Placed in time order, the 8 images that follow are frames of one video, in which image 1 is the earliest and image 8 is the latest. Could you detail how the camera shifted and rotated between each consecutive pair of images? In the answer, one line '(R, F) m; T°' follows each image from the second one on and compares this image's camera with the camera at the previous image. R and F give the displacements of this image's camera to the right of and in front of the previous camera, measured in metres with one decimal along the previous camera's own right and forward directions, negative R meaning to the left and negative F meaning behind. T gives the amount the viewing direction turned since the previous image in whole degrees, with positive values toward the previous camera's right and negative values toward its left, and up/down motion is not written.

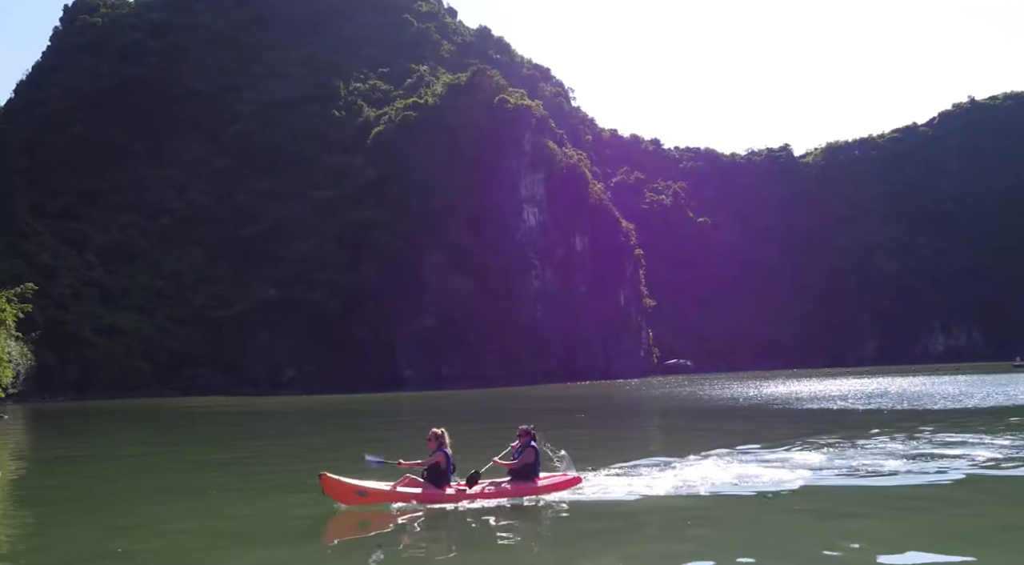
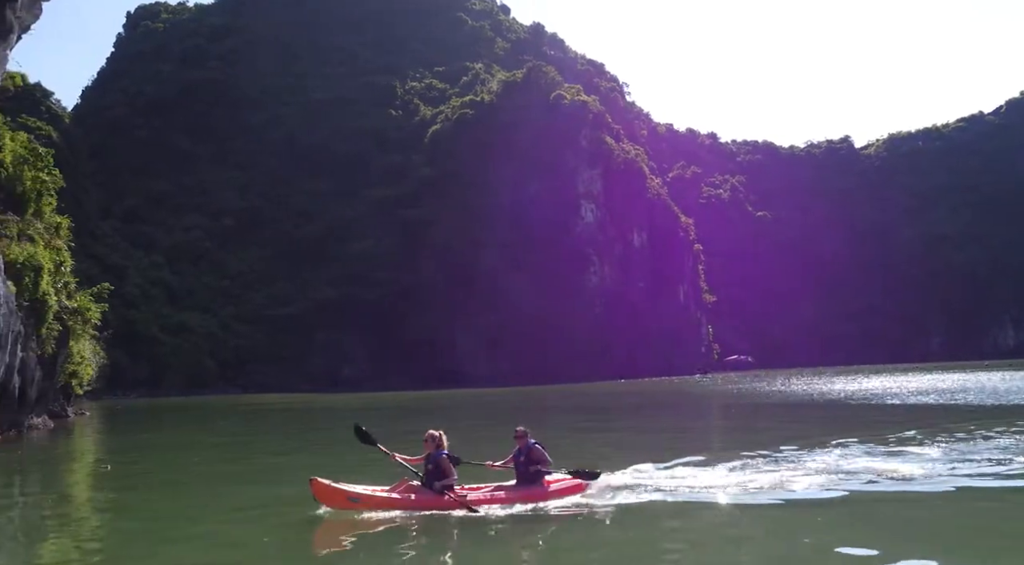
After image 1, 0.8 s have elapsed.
(-0.7, 0.0) m; -3°
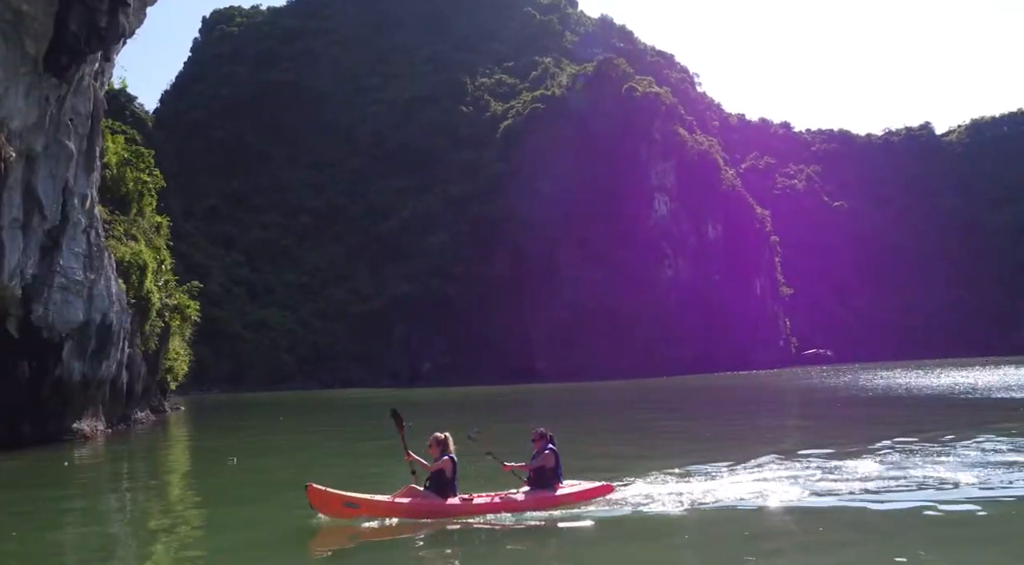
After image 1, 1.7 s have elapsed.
(-0.9, 0.0) m; -3°
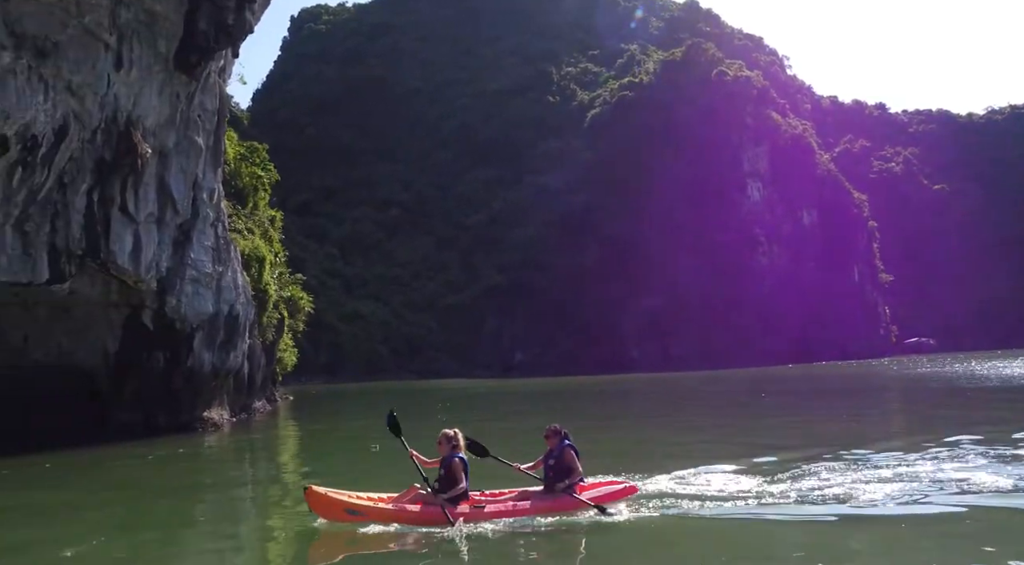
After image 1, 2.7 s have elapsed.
(-1.1, +0.1) m; -4°
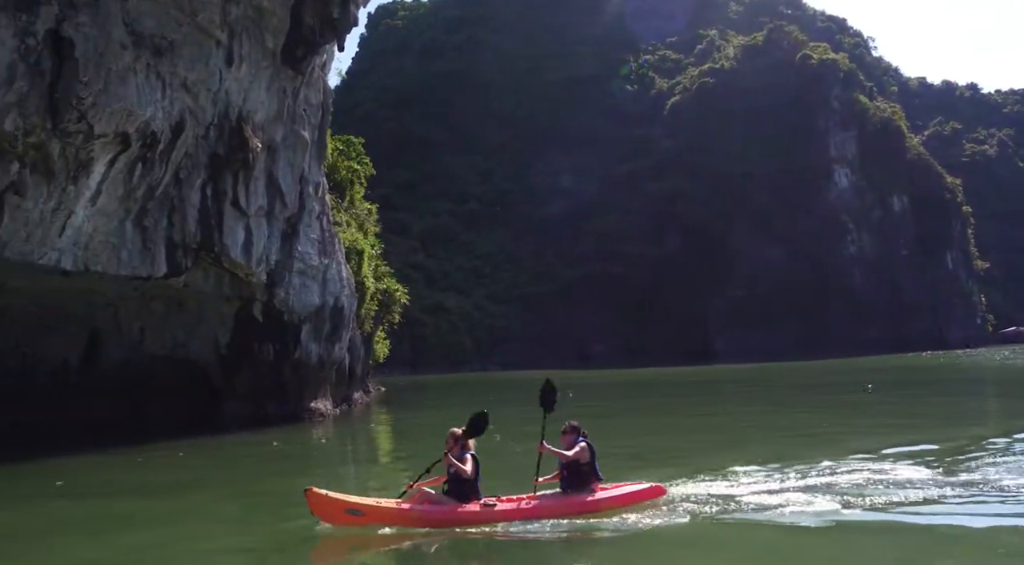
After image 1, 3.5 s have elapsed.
(-0.9, +0.1) m; -4°
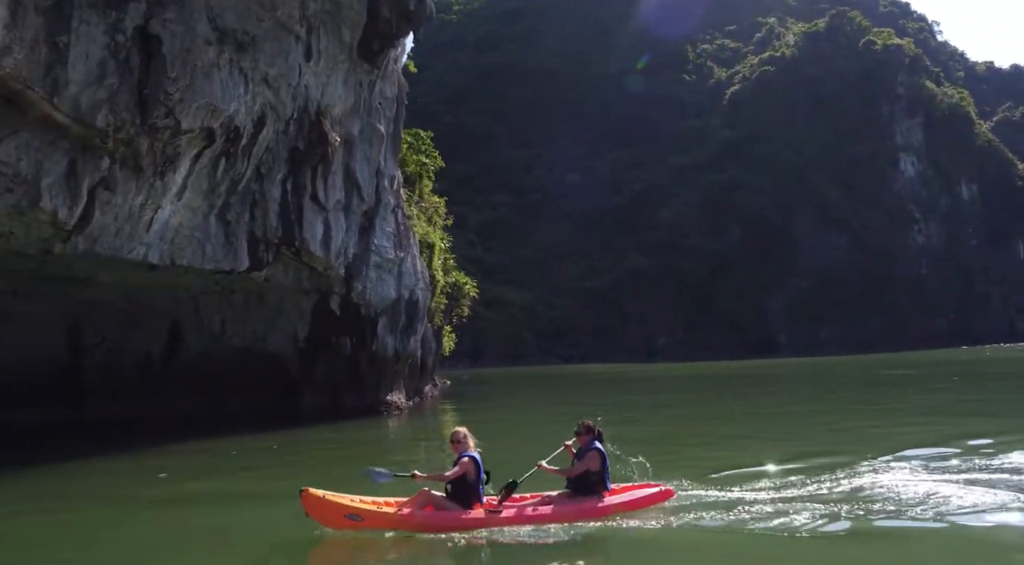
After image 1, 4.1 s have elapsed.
(-0.7, +0.1) m; -3°
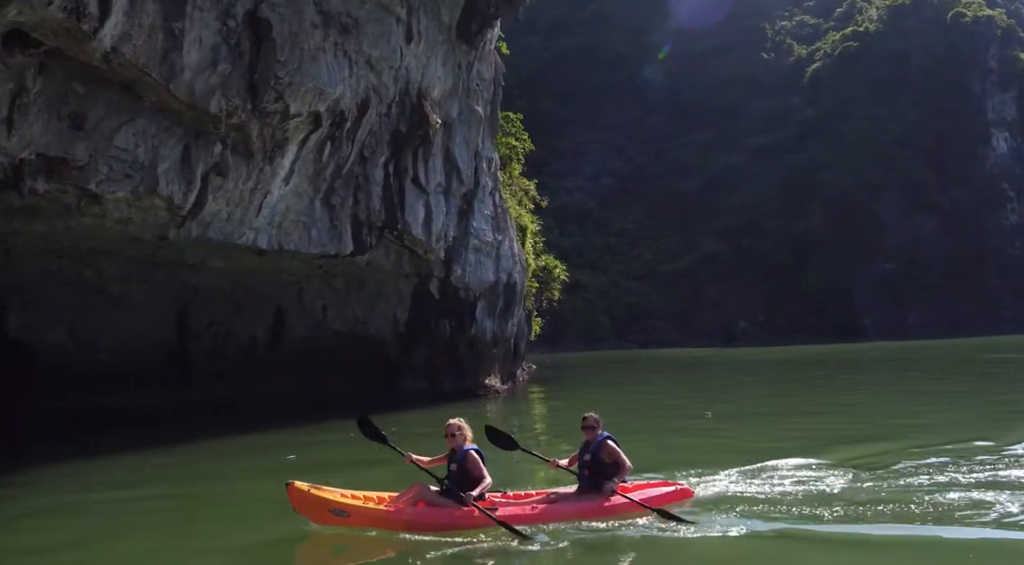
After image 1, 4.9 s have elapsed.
(-0.9, +0.2) m; -3°
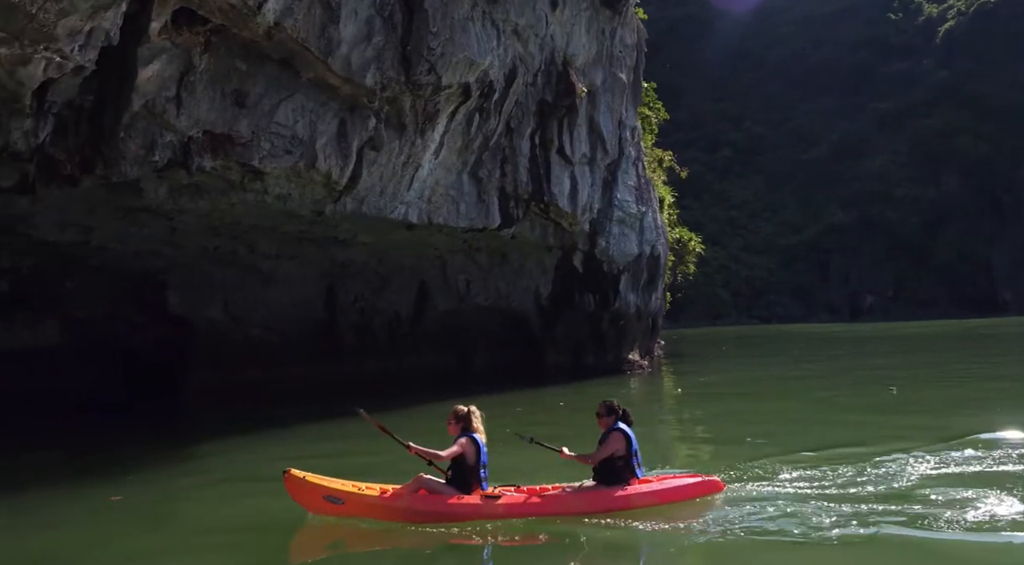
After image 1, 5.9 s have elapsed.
(-1.2, +0.3) m; -6°
